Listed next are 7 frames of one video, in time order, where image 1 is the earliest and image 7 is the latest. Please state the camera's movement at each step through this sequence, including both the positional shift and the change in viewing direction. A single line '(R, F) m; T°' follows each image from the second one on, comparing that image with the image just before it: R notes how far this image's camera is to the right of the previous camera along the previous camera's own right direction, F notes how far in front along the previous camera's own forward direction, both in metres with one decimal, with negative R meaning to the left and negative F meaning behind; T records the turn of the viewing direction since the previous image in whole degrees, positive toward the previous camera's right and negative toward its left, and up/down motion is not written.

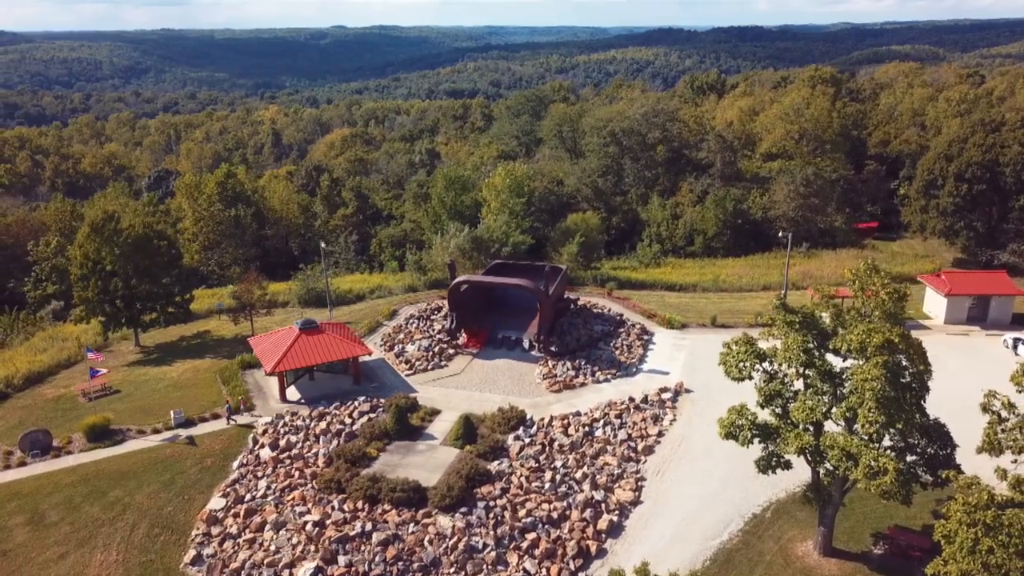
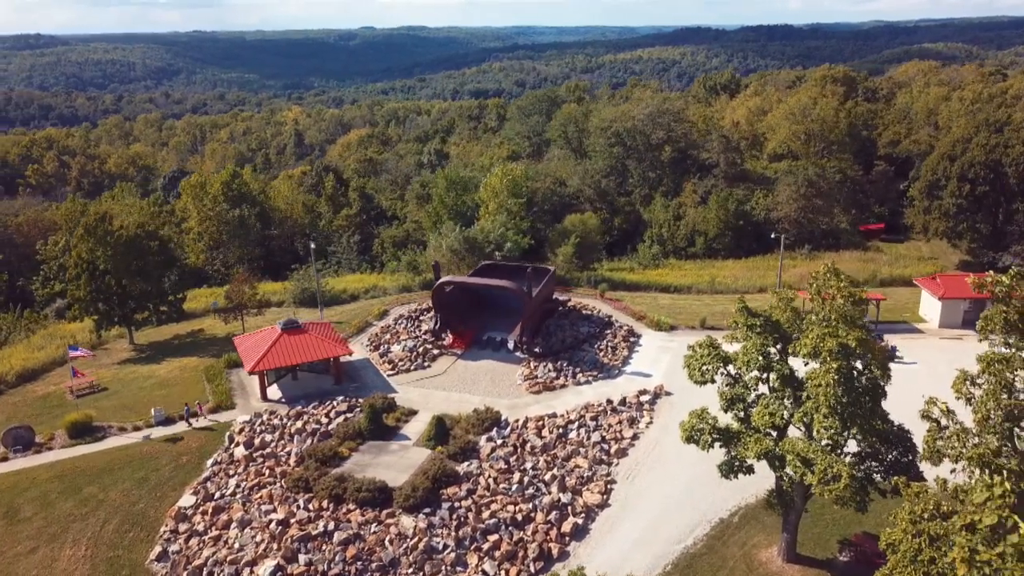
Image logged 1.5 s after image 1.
(+1.6, 0.0) m; -2°
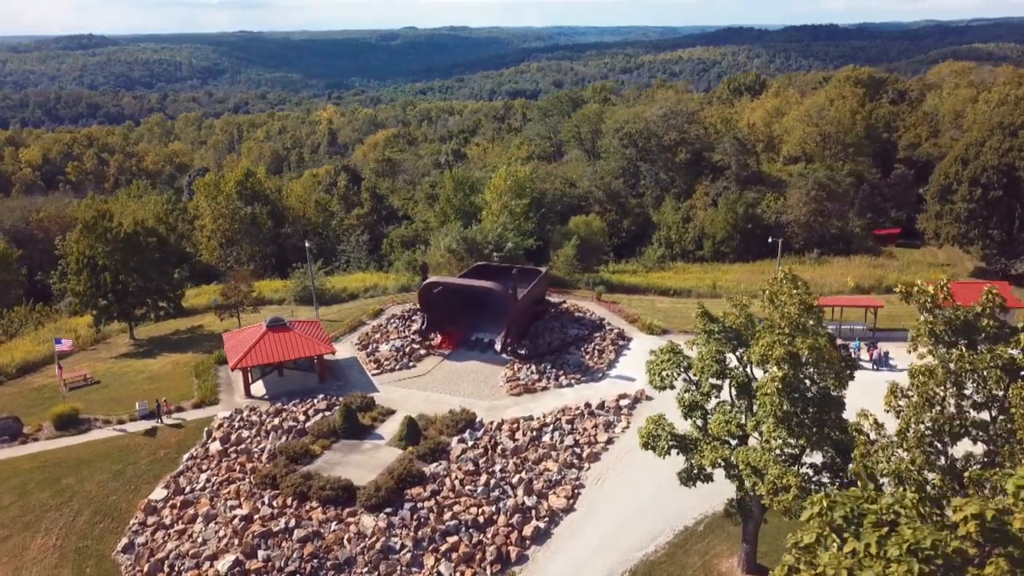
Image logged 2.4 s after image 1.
(+1.9, +0.1) m; -3°
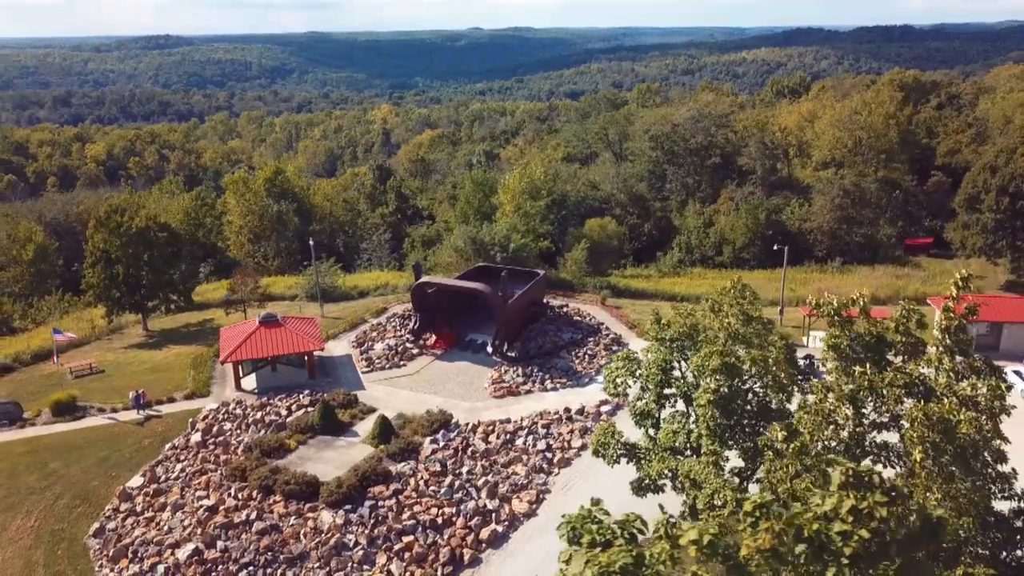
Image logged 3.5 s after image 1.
(+2.5, +0.1) m; -4°
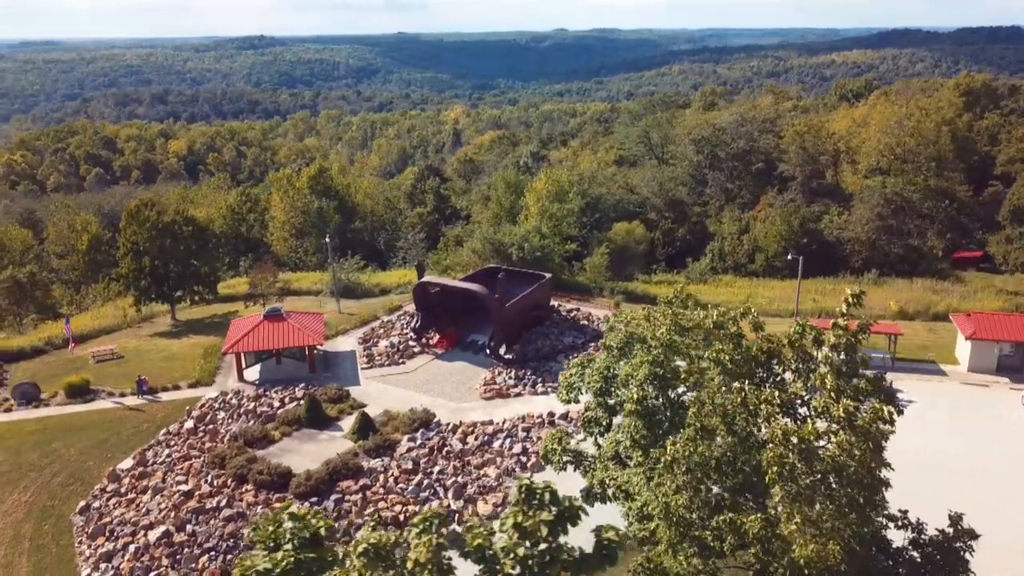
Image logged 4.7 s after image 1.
(+2.9, +0.1) m; -5°
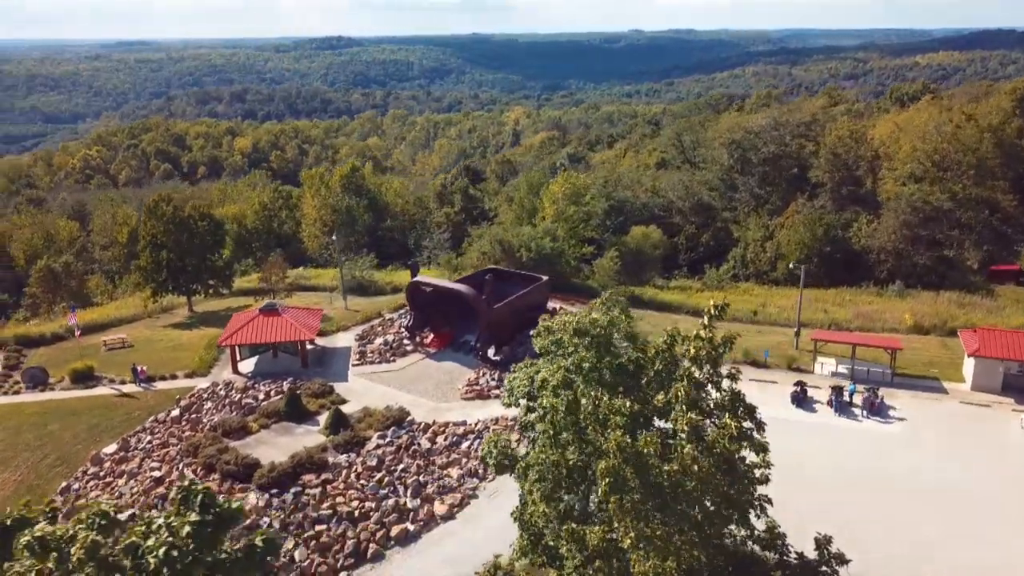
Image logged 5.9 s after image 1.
(+2.9, +0.1) m; -5°
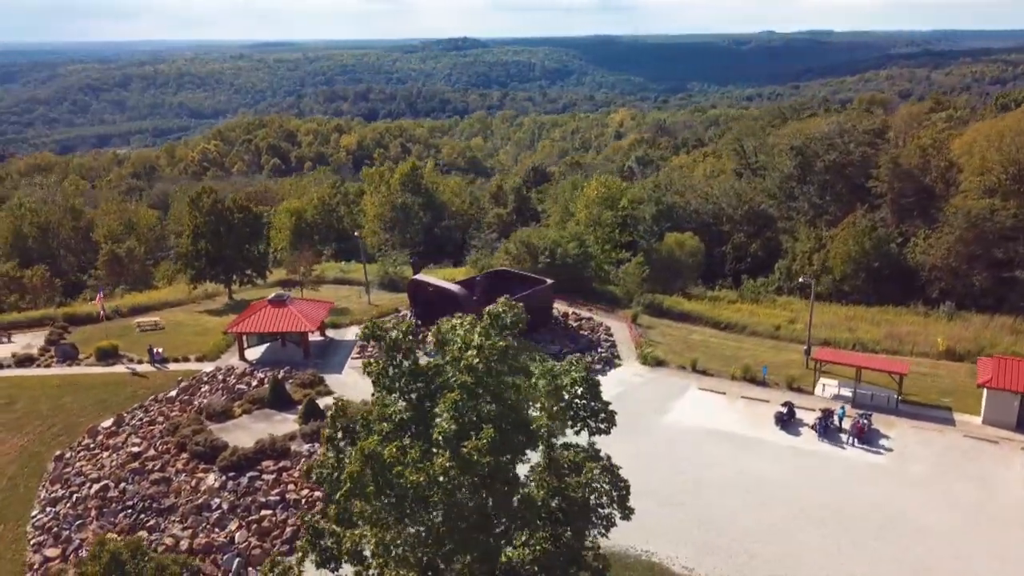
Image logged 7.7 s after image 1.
(+4.5, +0.4) m; -8°
